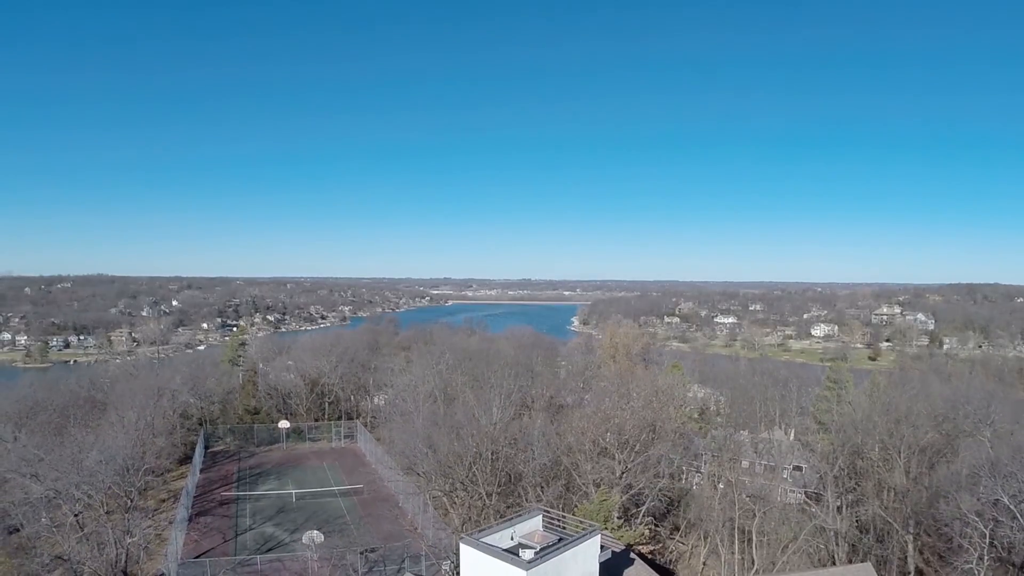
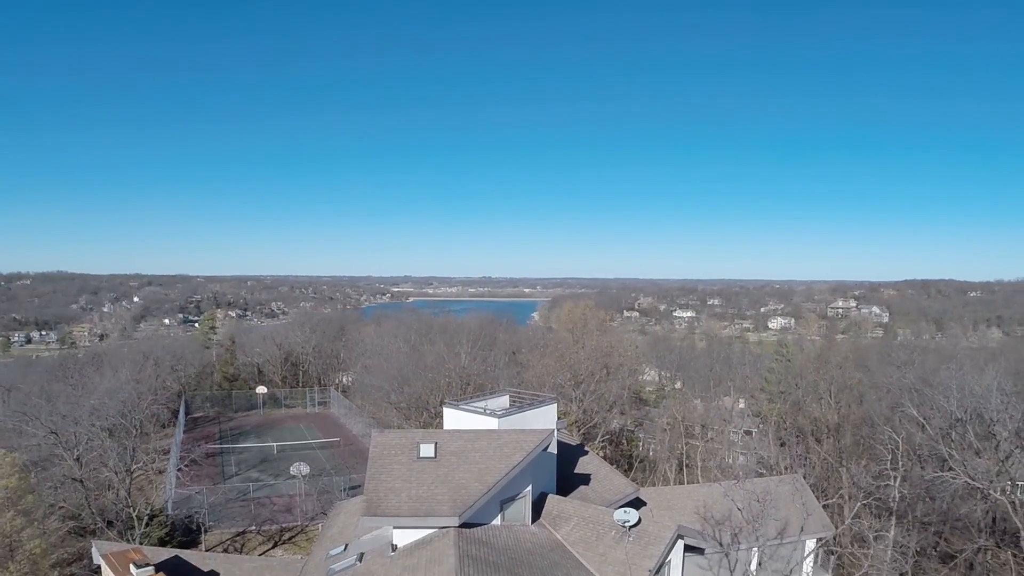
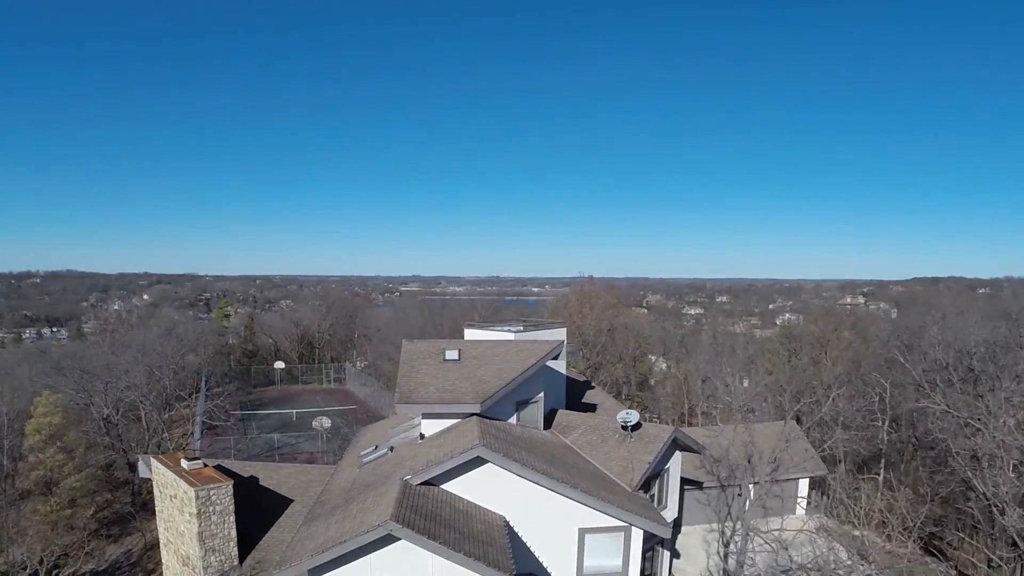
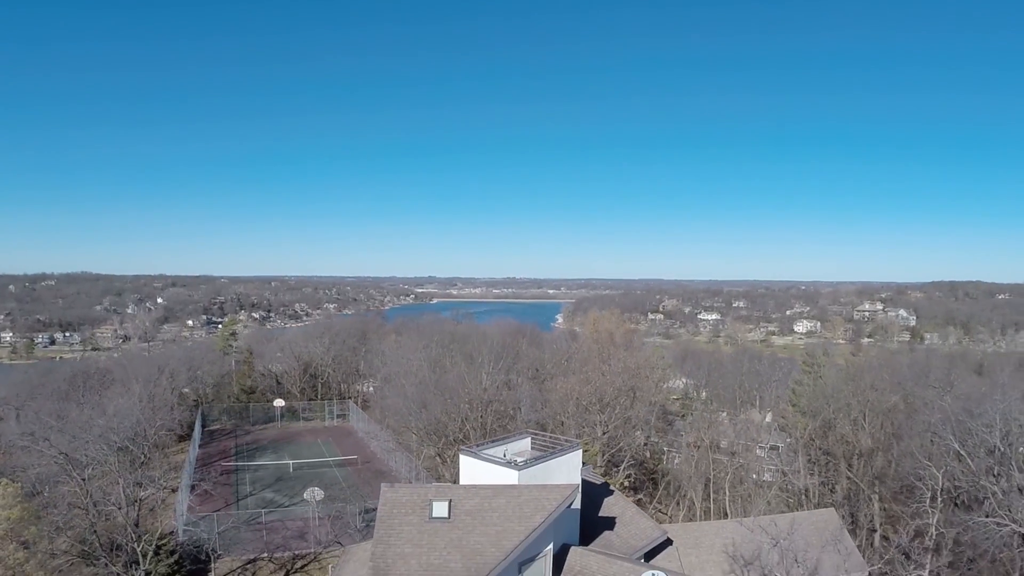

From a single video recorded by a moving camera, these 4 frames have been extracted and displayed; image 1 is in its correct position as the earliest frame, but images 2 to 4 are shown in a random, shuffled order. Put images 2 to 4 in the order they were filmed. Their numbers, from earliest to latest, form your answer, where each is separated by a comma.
4, 2, 3
